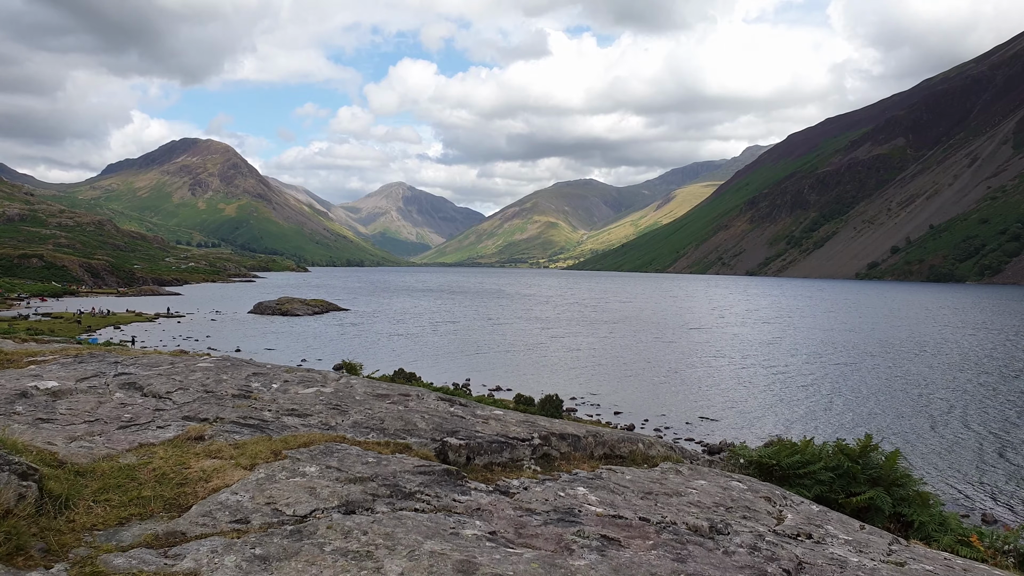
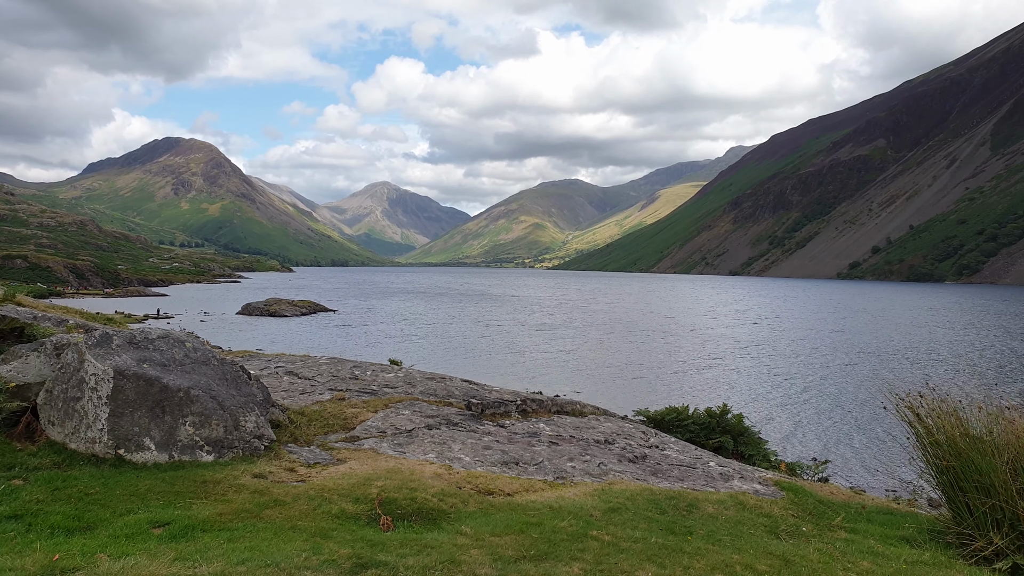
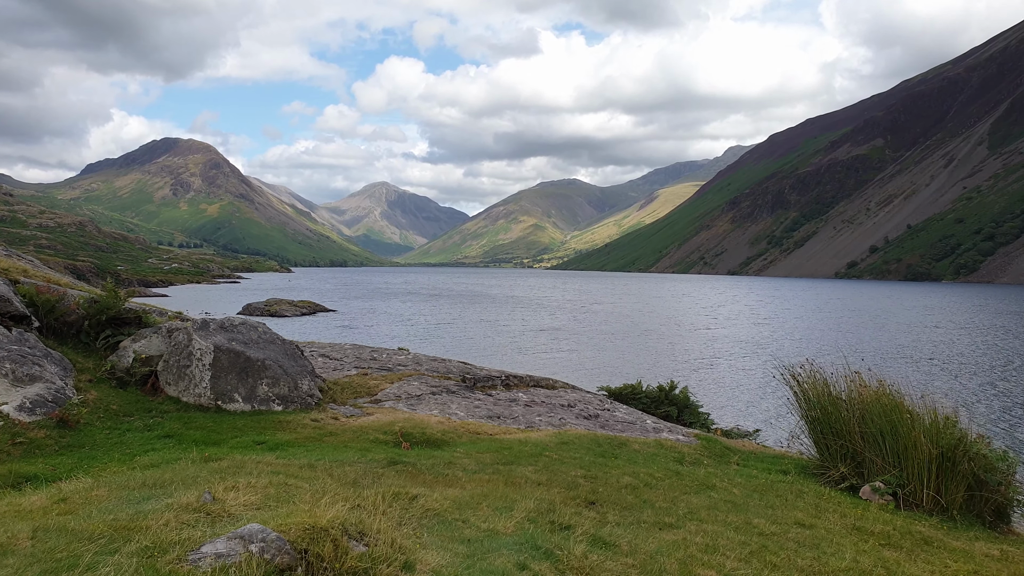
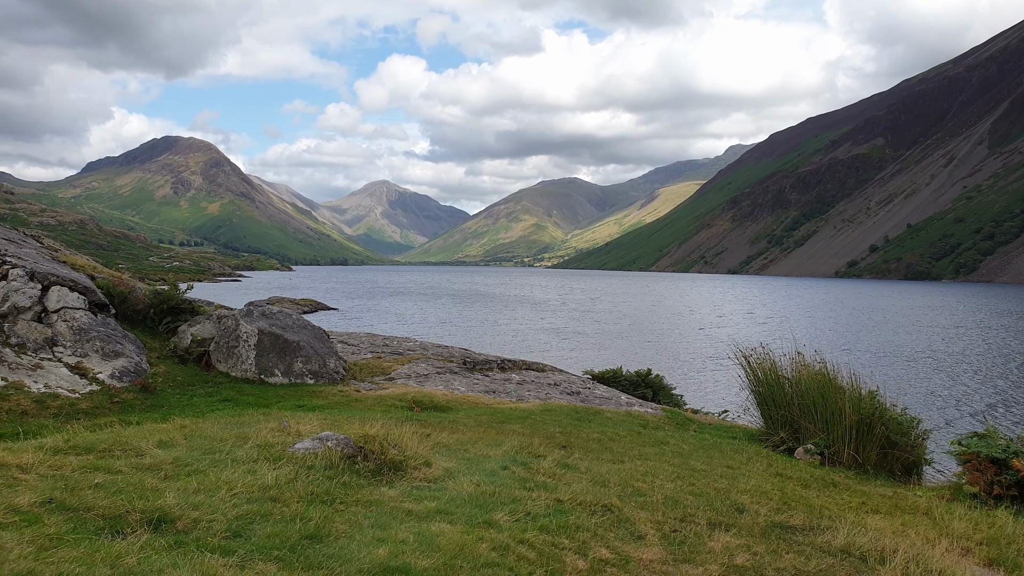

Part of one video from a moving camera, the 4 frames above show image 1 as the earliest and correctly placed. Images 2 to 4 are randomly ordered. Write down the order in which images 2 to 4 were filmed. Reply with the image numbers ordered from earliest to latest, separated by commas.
2, 3, 4
